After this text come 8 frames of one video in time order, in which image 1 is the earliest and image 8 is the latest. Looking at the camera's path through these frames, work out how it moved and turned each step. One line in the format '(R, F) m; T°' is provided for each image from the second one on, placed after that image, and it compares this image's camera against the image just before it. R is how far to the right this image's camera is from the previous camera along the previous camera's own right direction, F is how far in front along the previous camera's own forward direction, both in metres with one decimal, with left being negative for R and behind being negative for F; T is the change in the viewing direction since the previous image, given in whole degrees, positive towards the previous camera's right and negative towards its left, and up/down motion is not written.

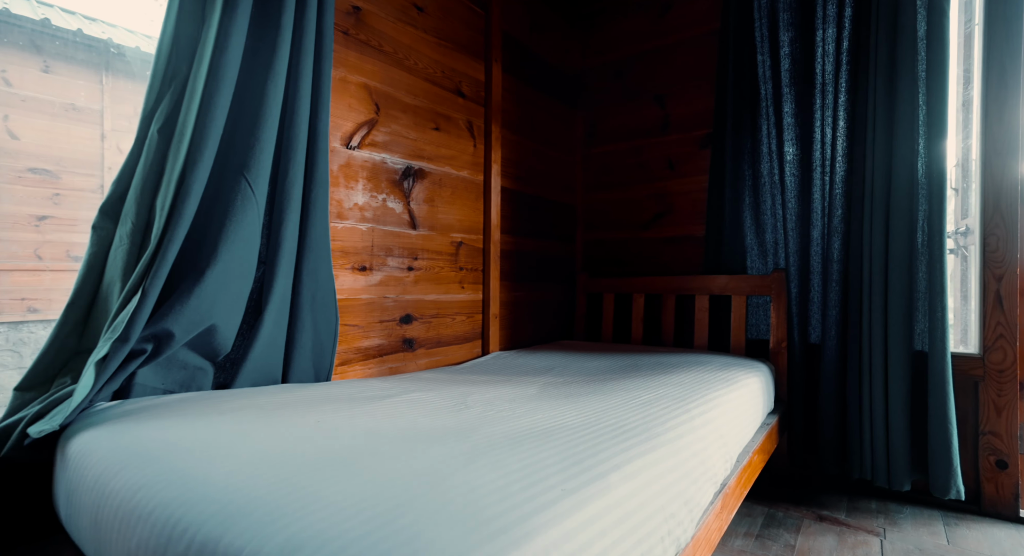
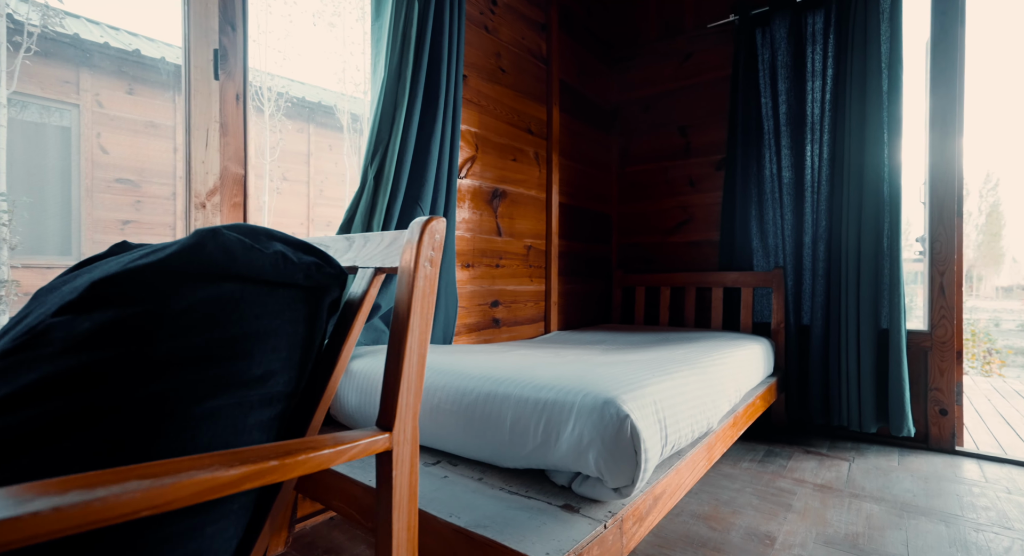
(-0.2, -0.6) m; -1°
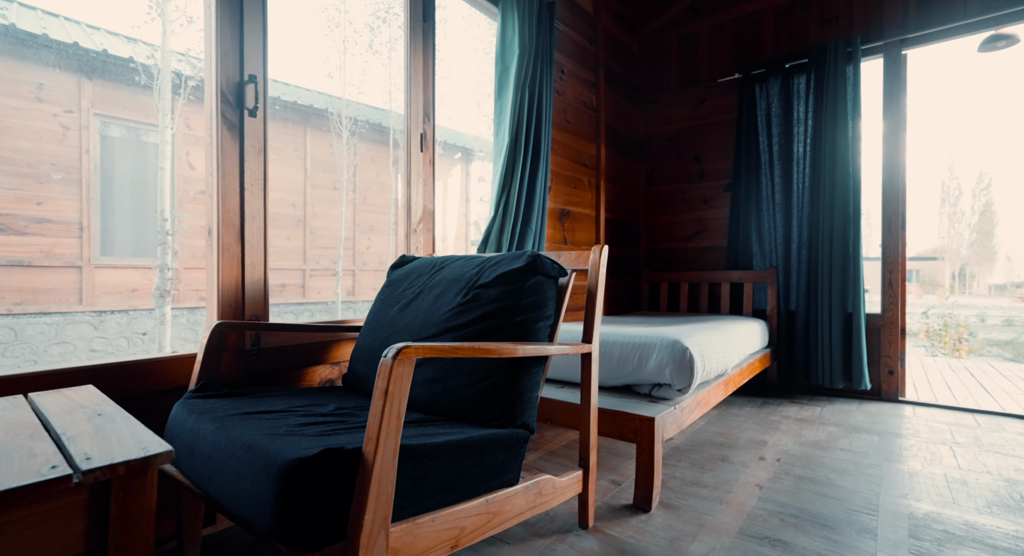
(-0.4, -0.8) m; 0°
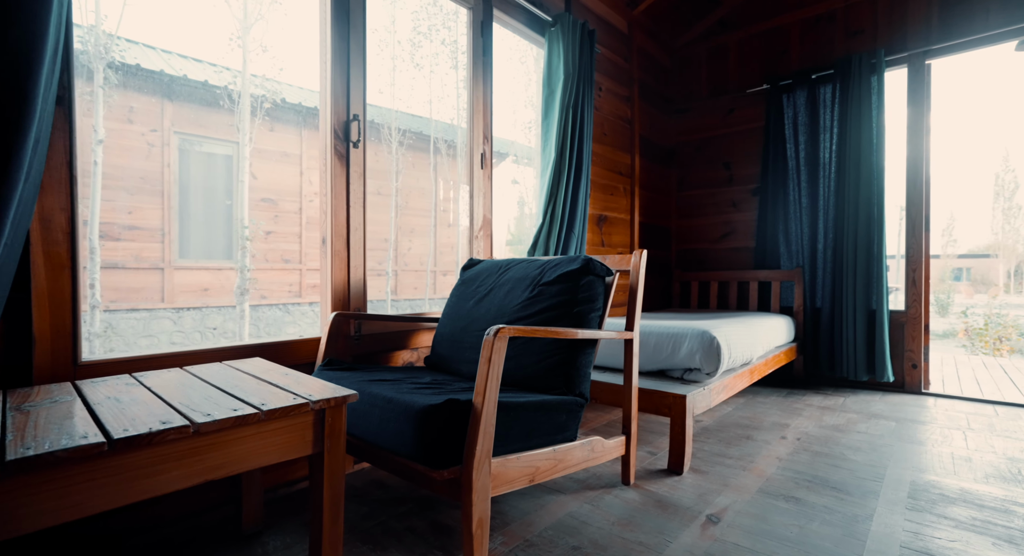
(-0.1, -0.3) m; -3°
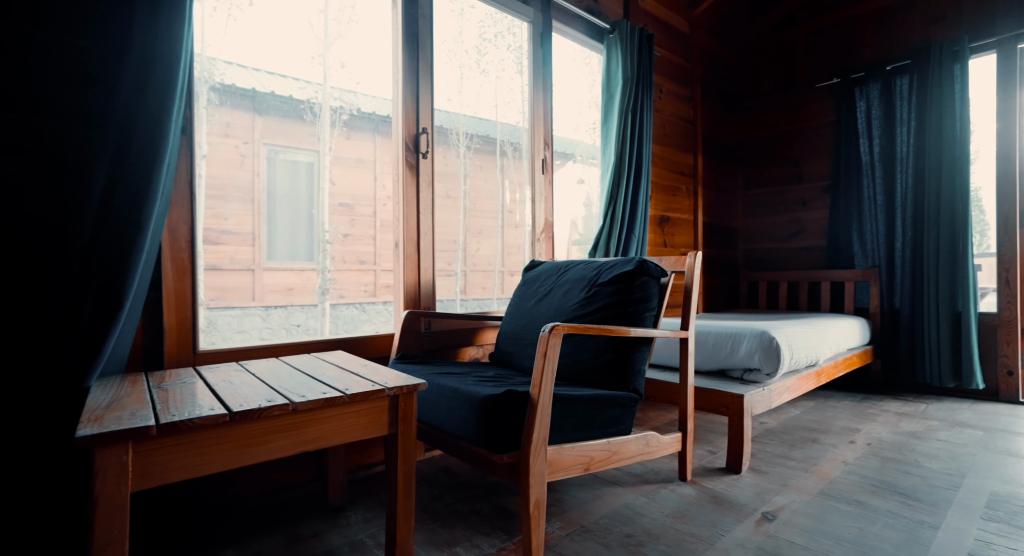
(0.0, -0.1) m; -7°
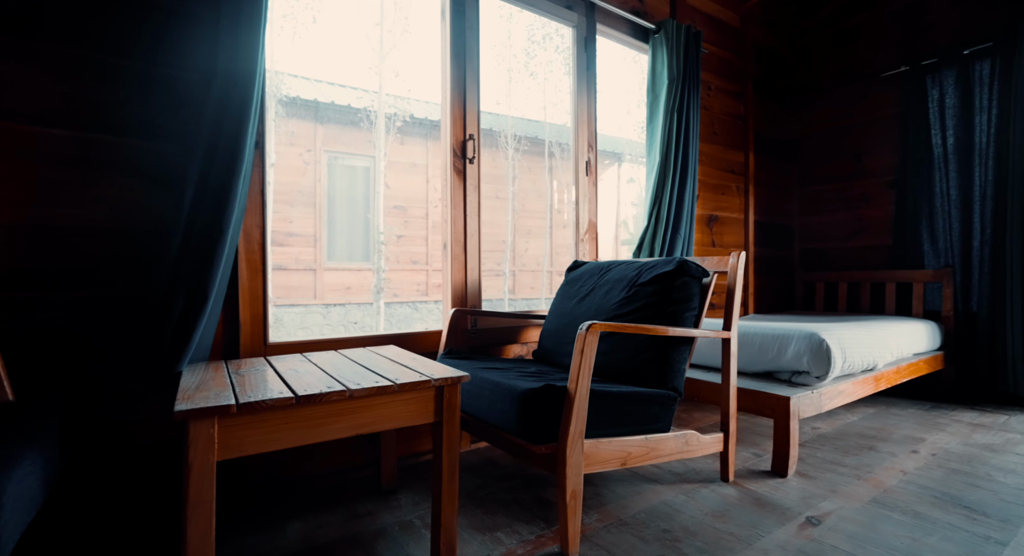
(0.0, -0.1) m; -6°
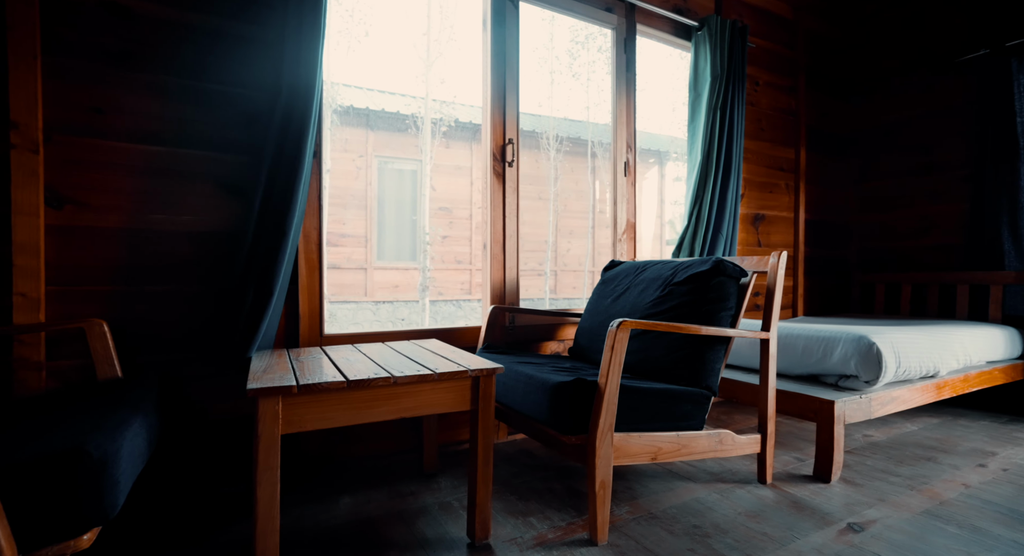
(0.0, -0.1) m; -5°
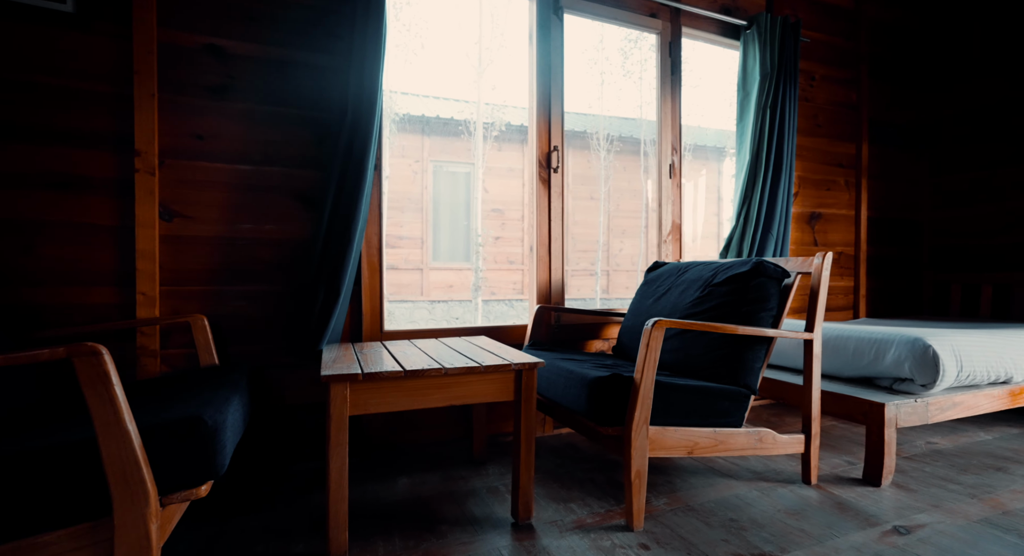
(0.0, -0.1) m; -6°
